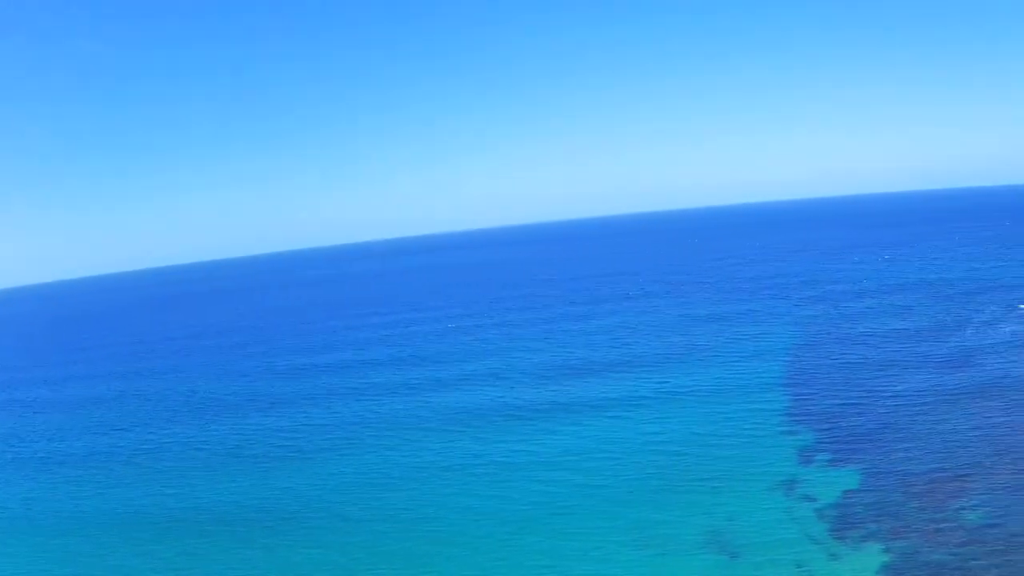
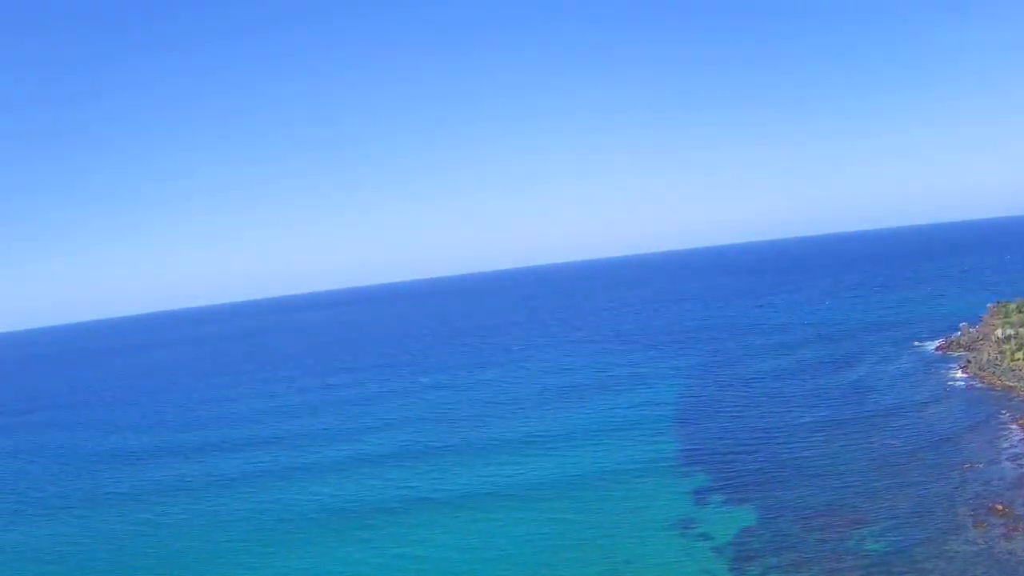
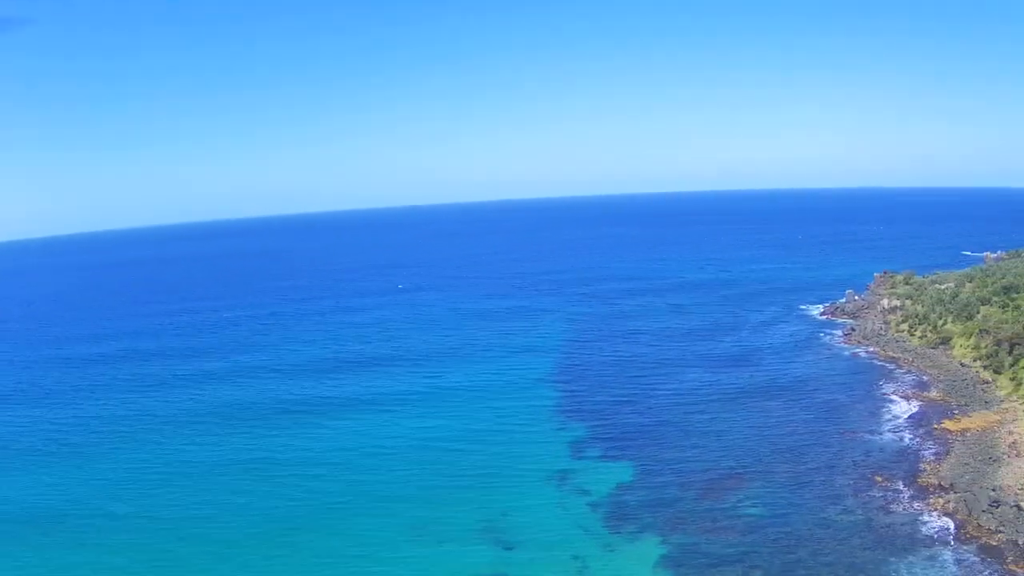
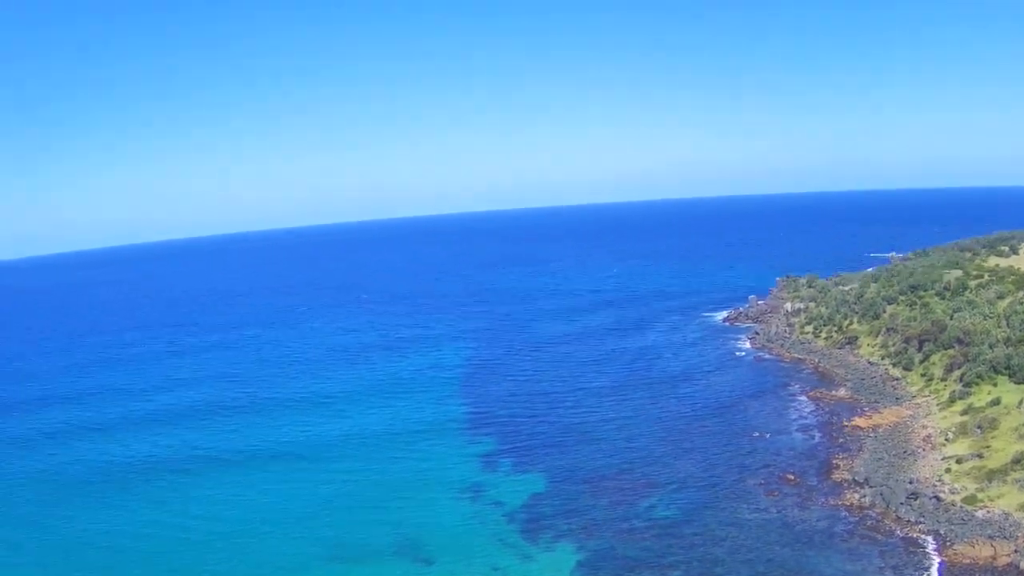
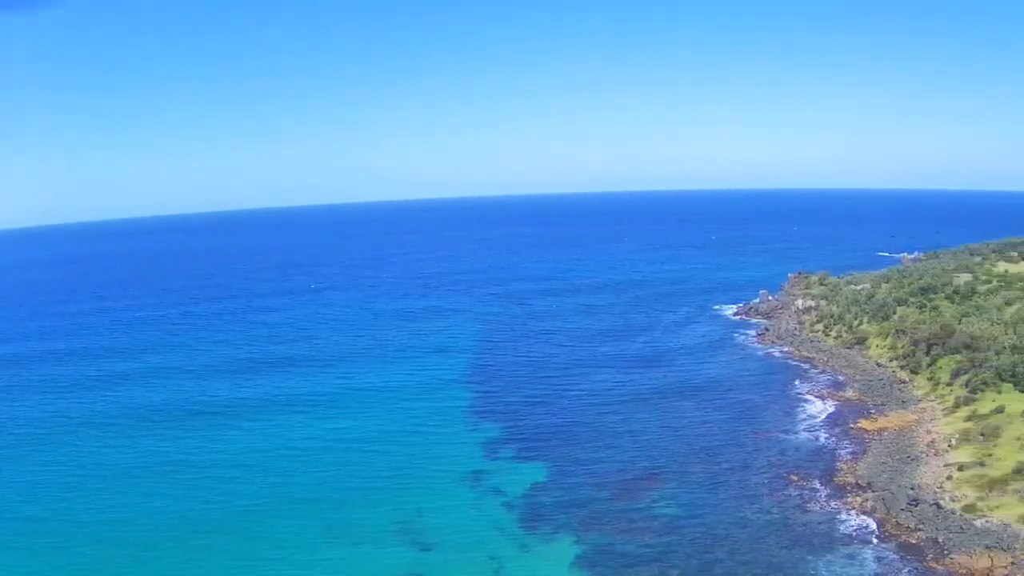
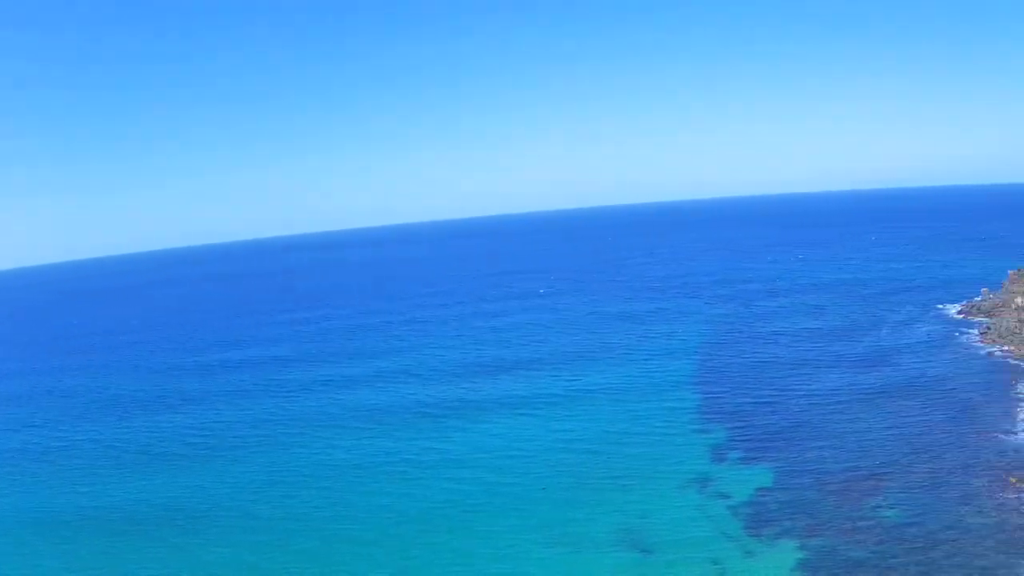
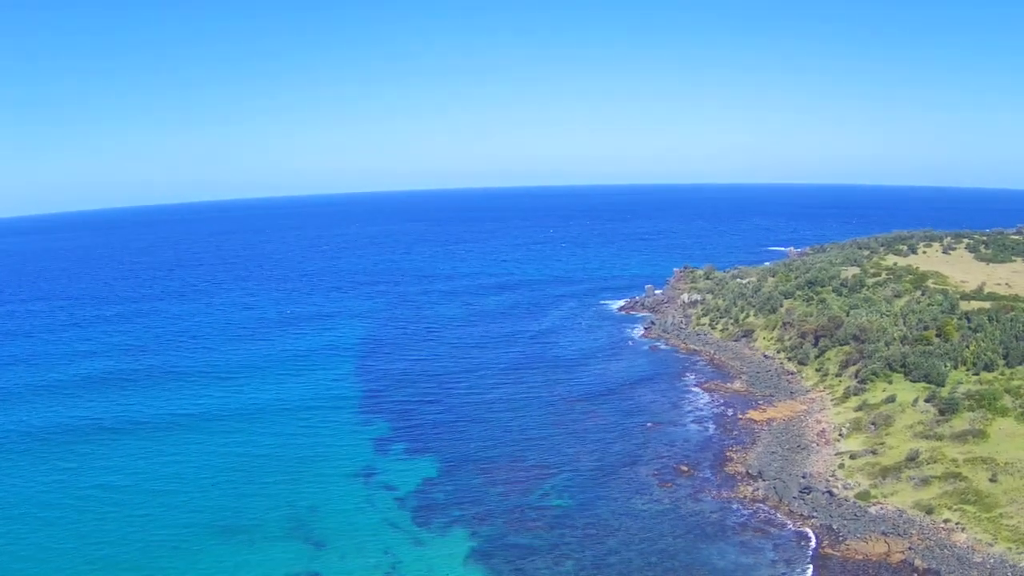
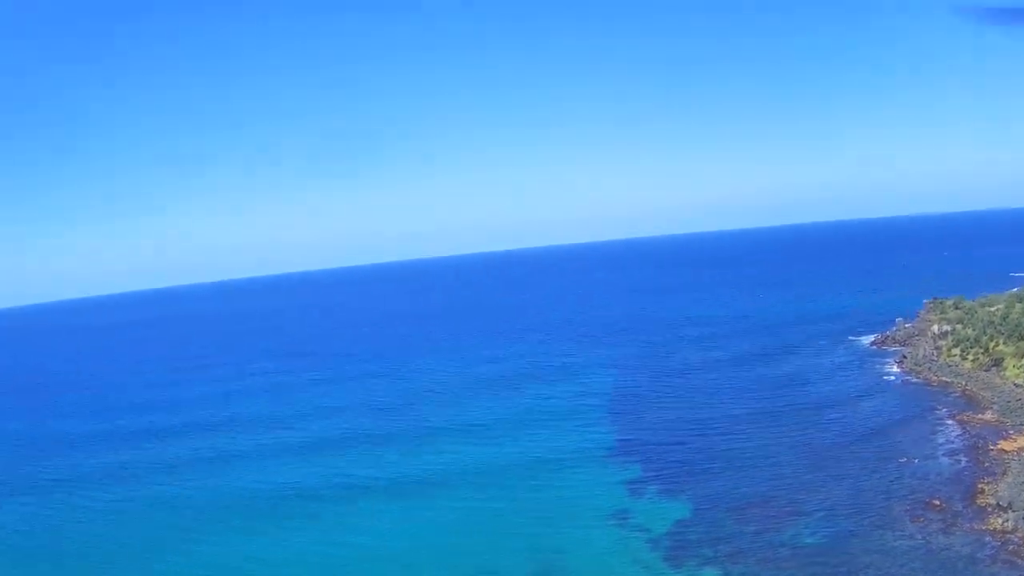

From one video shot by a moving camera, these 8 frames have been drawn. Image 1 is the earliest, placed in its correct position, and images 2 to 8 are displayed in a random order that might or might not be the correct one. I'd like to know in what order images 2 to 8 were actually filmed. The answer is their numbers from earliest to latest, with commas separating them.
6, 3, 5, 7, 4, 8, 2
